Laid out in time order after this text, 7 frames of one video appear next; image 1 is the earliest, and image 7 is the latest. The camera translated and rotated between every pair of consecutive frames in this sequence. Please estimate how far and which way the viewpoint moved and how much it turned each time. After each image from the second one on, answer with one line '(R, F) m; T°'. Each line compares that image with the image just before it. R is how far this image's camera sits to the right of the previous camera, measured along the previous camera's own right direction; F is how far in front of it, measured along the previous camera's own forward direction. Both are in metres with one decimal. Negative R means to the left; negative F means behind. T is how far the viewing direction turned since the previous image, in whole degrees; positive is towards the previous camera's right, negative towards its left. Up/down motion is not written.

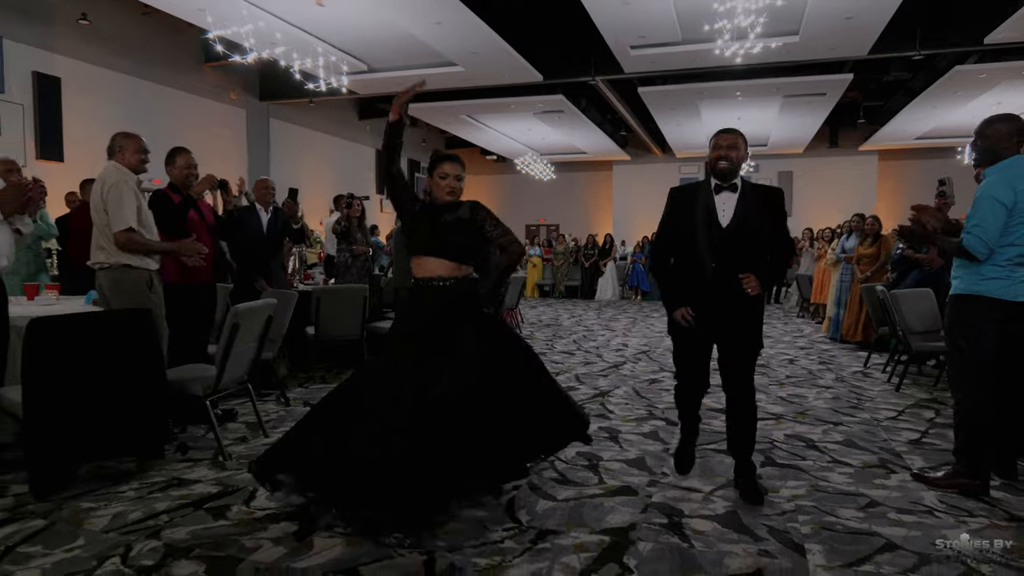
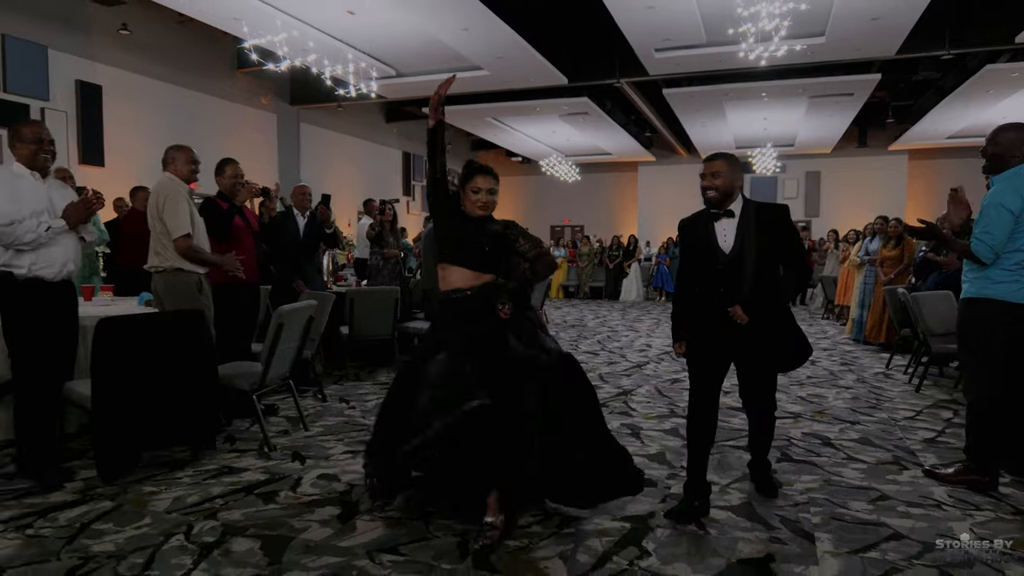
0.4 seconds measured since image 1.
(0.0, -0.2) m; -2°
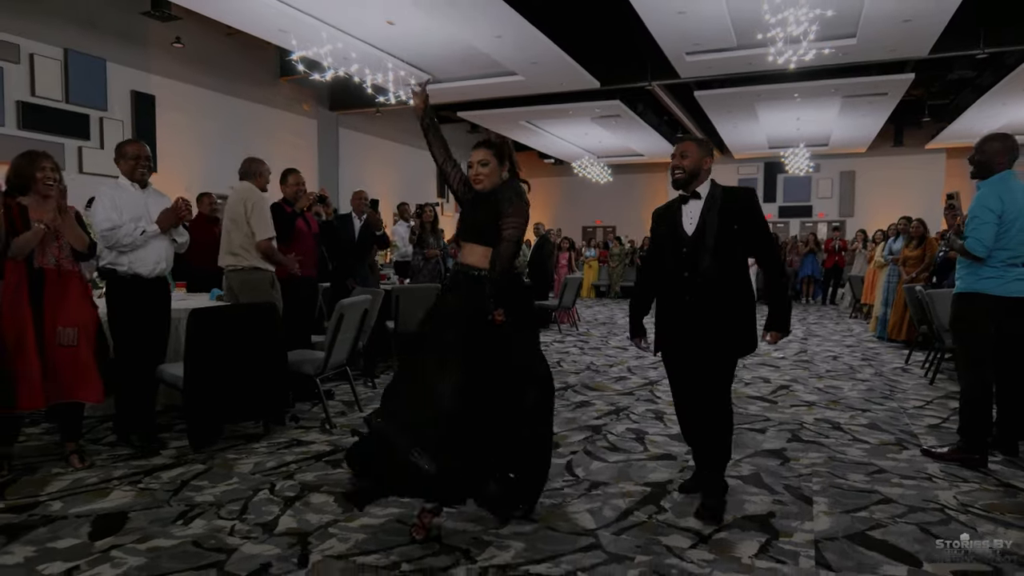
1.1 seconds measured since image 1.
(0.0, -0.4) m; -3°
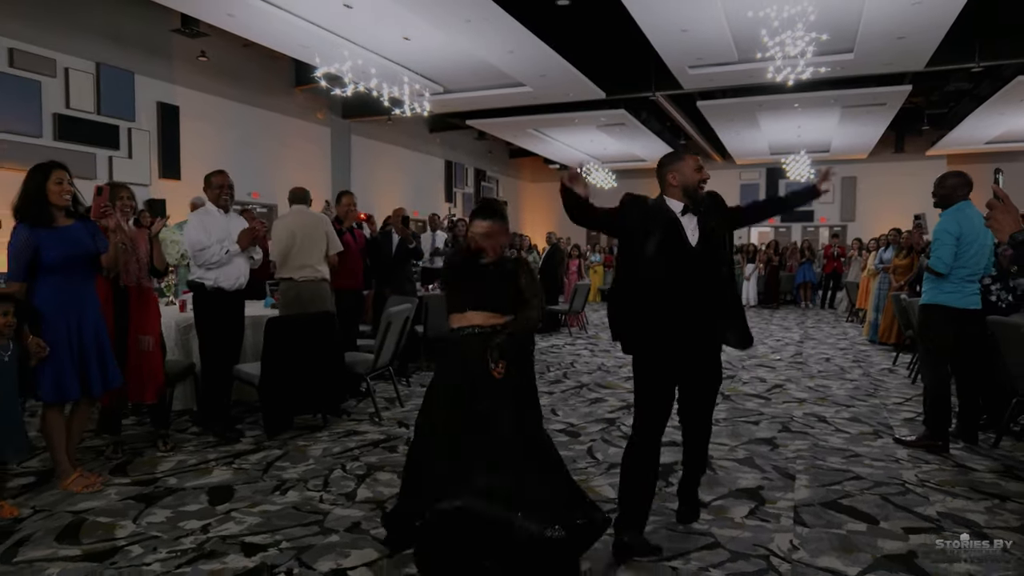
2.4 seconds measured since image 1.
(-0.2, -0.6) m; 0°
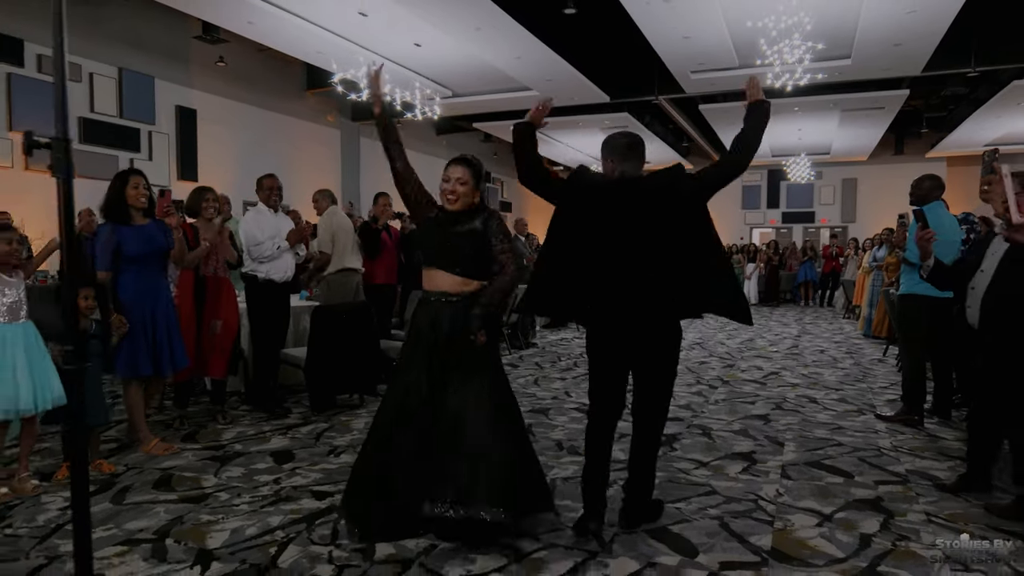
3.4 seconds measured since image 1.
(-0.1, -0.5) m; 0°
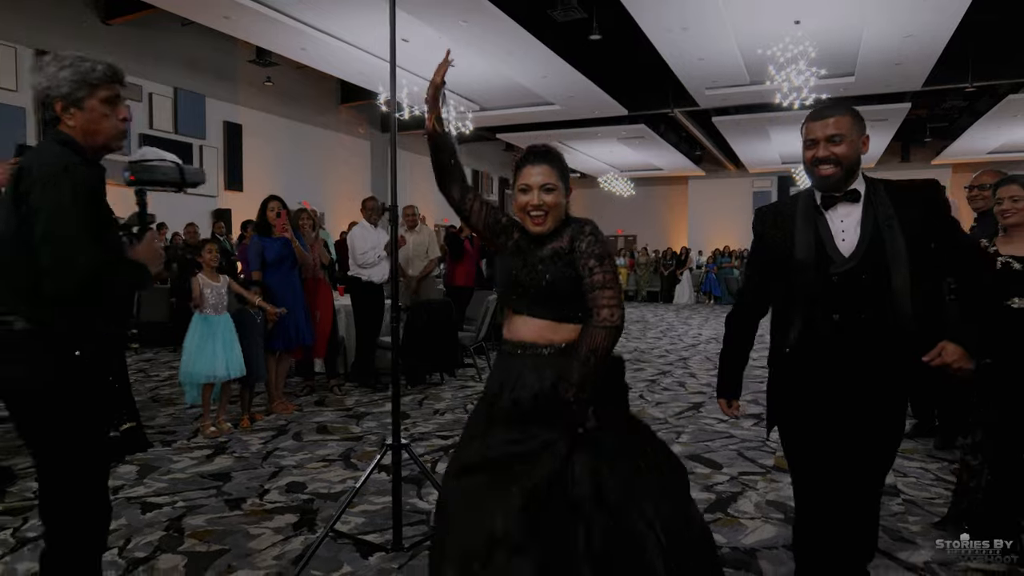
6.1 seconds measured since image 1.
(-0.4, -1.1) m; -1°
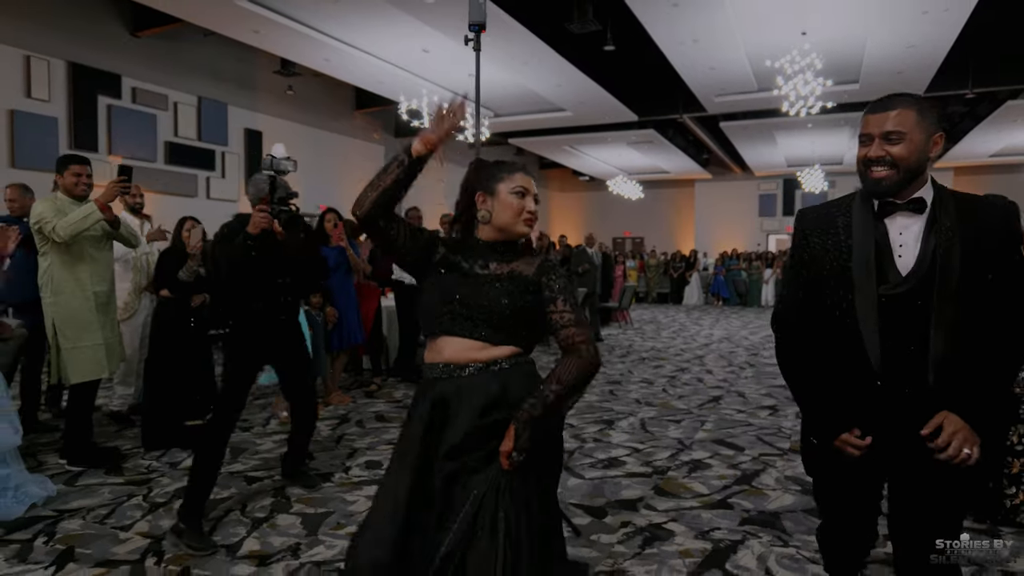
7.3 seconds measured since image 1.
(-0.2, -0.5) m; 0°
